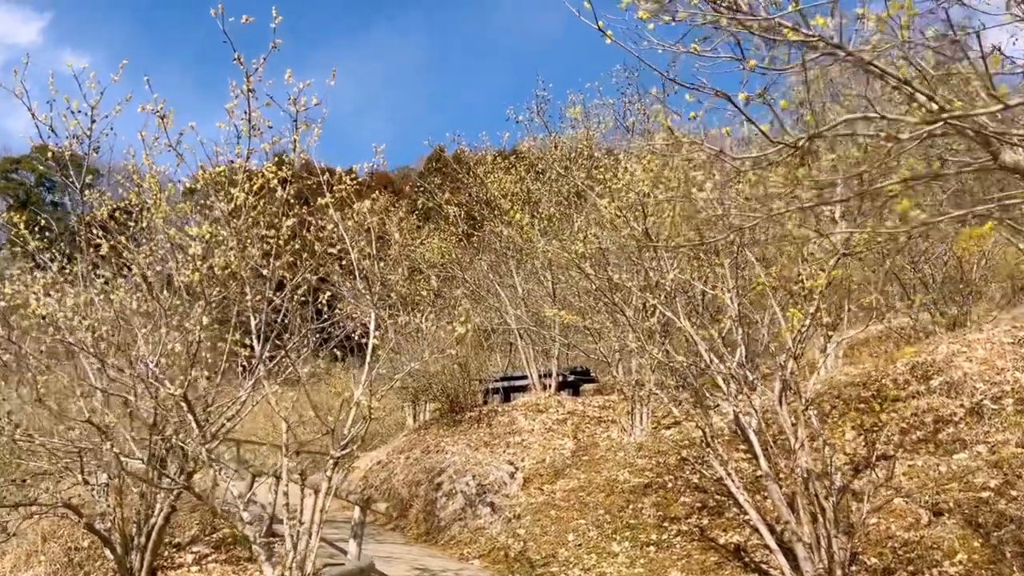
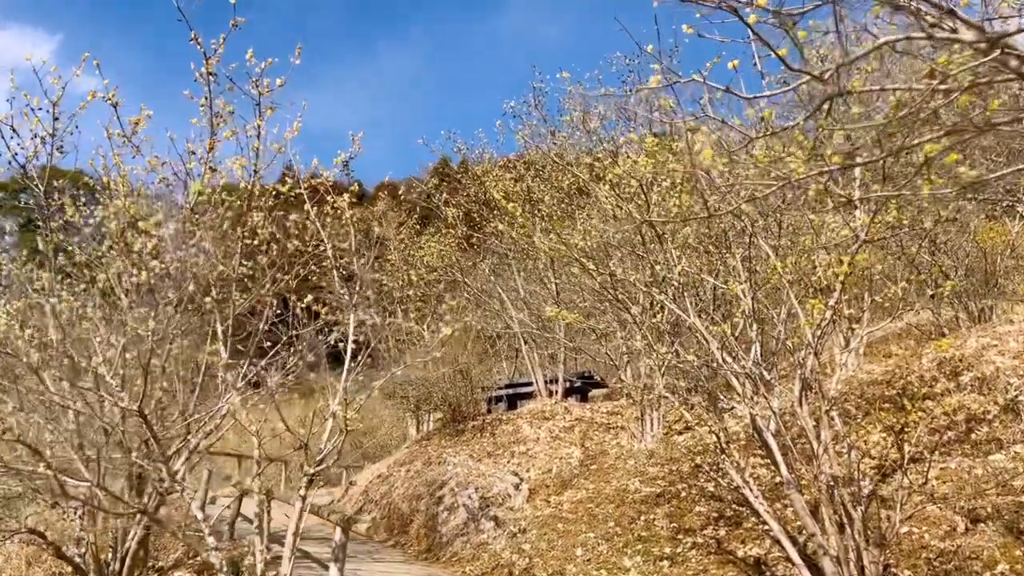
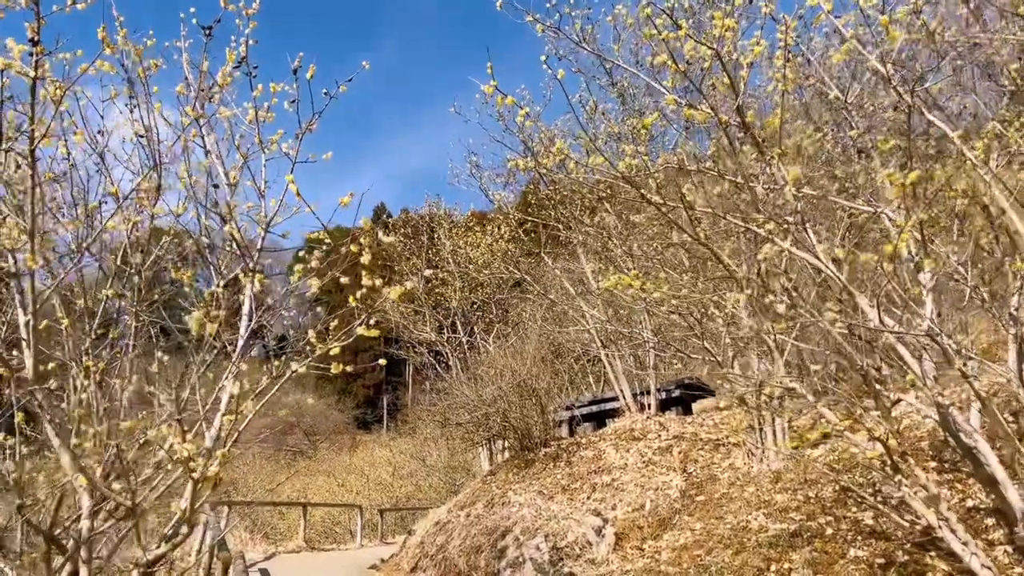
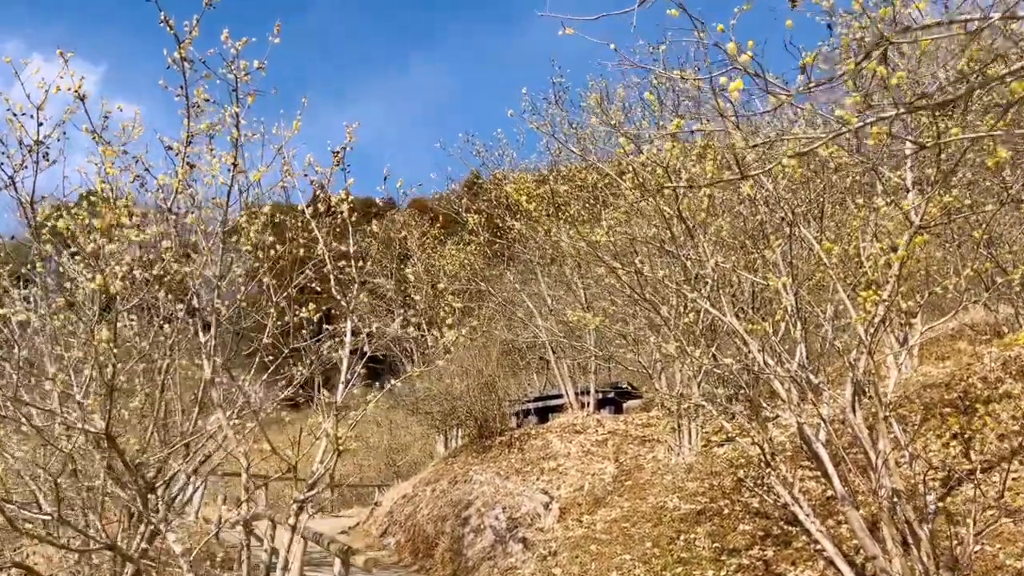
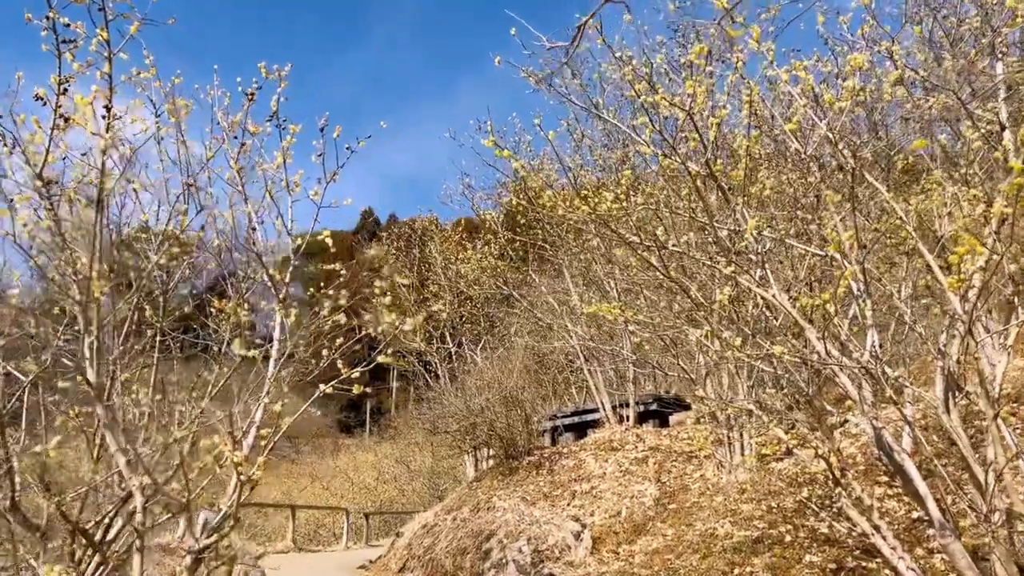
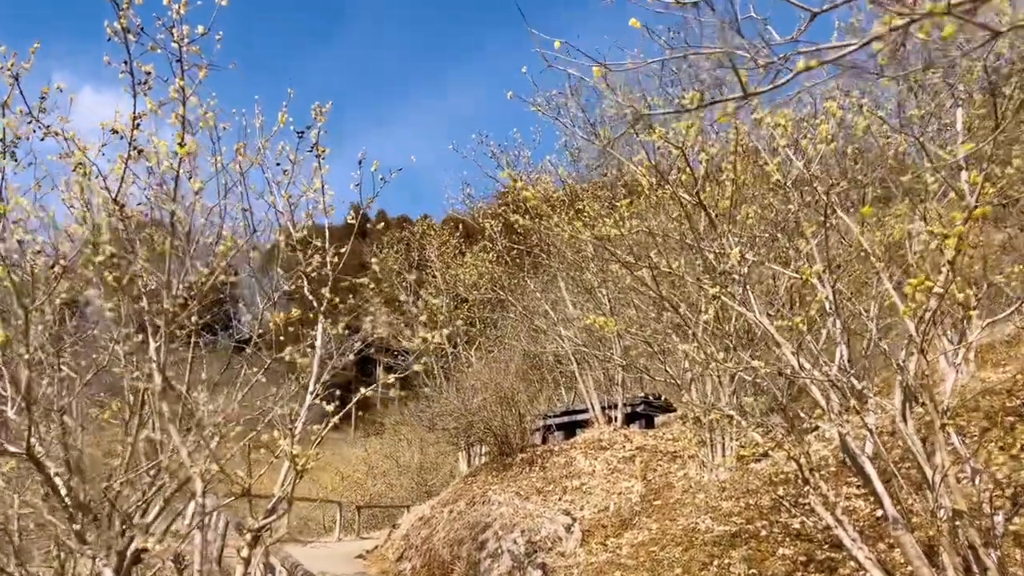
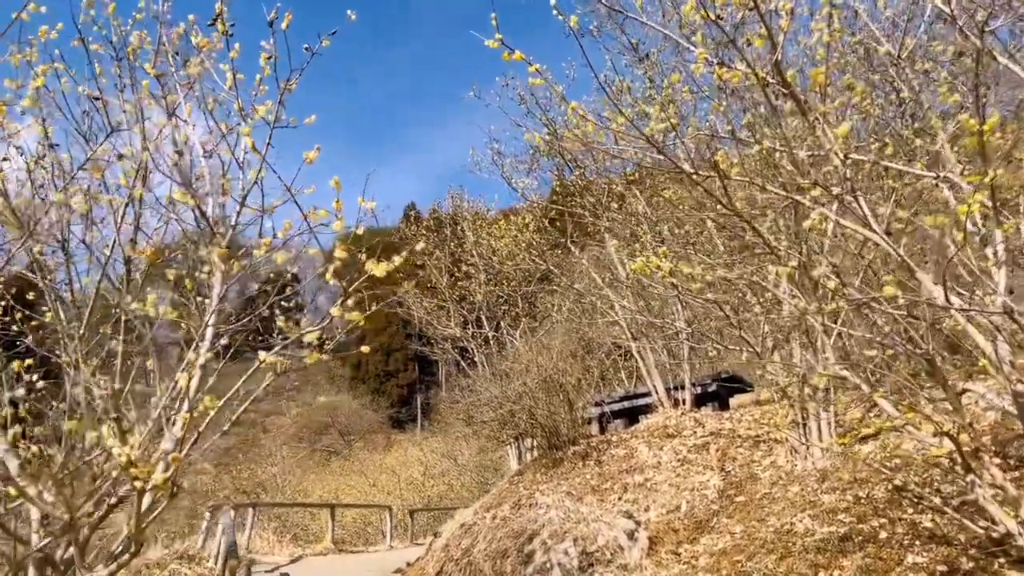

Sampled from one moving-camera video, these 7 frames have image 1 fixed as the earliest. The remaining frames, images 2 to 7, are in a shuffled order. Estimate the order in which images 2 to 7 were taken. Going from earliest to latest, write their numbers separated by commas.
2, 4, 6, 5, 3, 7
